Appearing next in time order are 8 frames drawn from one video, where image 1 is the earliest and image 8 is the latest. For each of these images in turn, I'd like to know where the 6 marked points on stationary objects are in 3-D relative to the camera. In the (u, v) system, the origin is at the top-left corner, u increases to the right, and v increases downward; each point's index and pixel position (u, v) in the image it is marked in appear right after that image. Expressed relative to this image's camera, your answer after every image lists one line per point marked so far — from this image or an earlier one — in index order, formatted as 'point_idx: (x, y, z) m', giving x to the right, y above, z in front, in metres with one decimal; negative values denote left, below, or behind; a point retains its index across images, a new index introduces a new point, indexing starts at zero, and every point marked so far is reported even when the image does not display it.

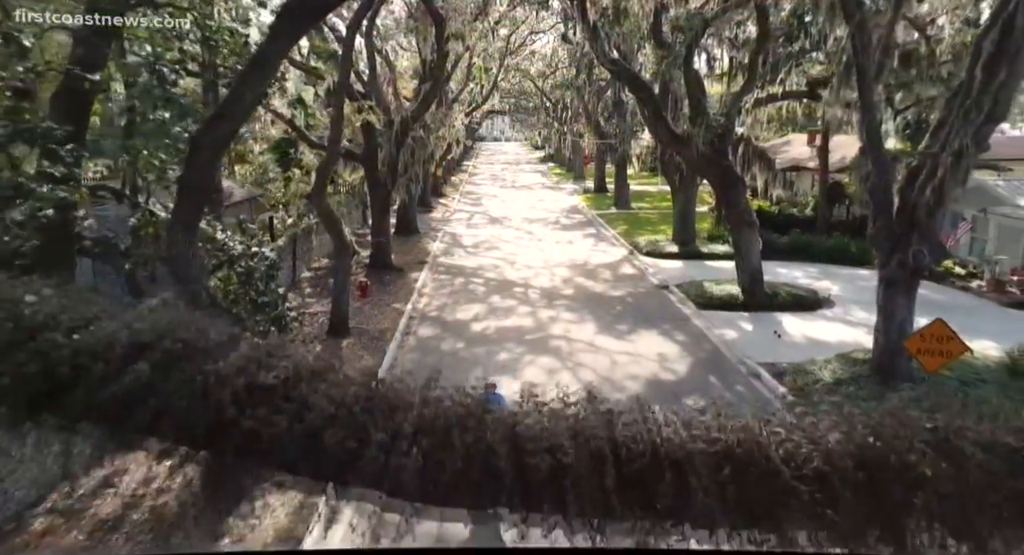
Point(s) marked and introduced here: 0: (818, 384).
0: (+4.5, -1.5, +8.4) m
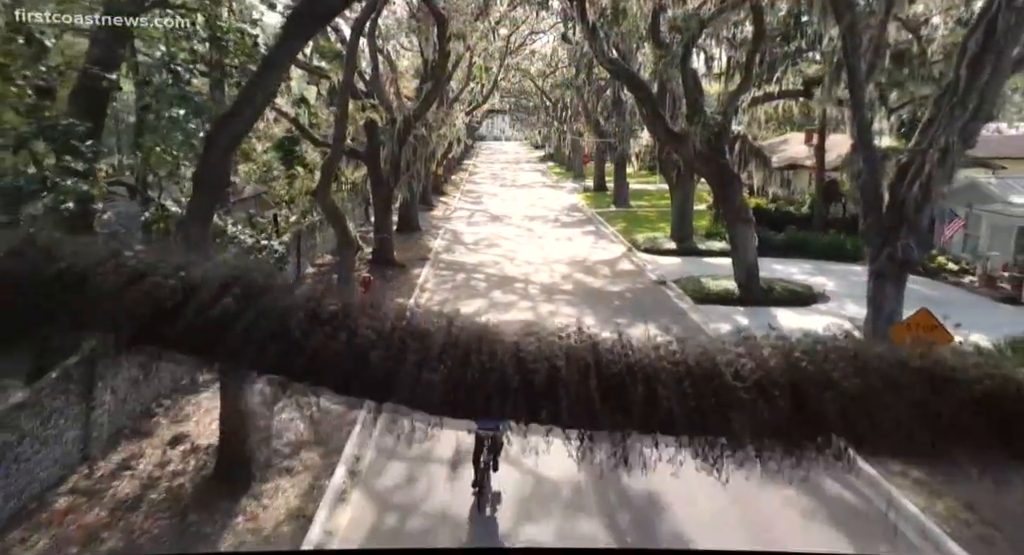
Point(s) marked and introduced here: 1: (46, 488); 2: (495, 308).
0: (+4.6, -1.4, +8.6) m
1: (-4.7, -2.1, +5.7) m
2: (-0.3, -0.7, +12.1) m
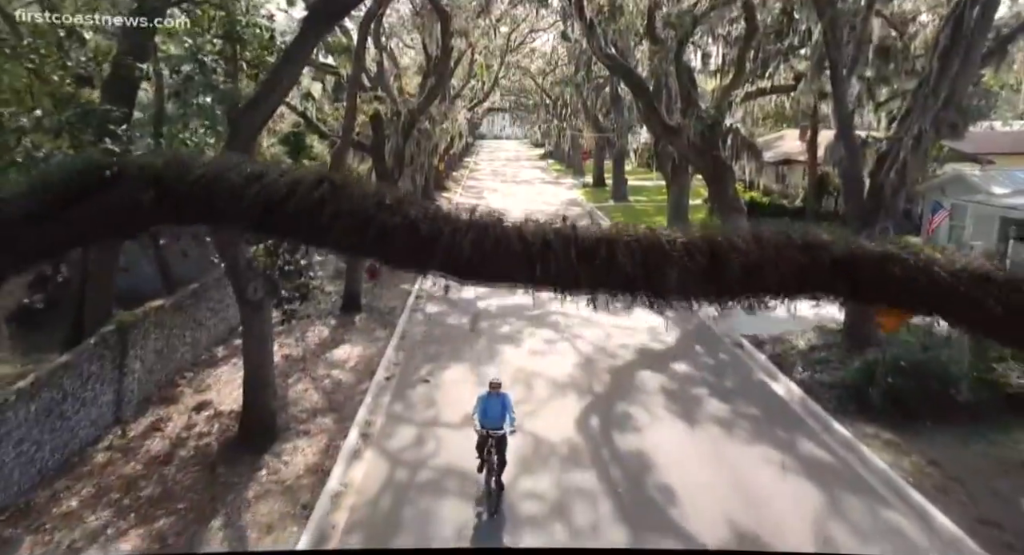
0: (+4.6, -1.1, +9.1) m
1: (-4.7, -1.8, +6.3) m
2: (-0.3, -0.4, +12.6) m
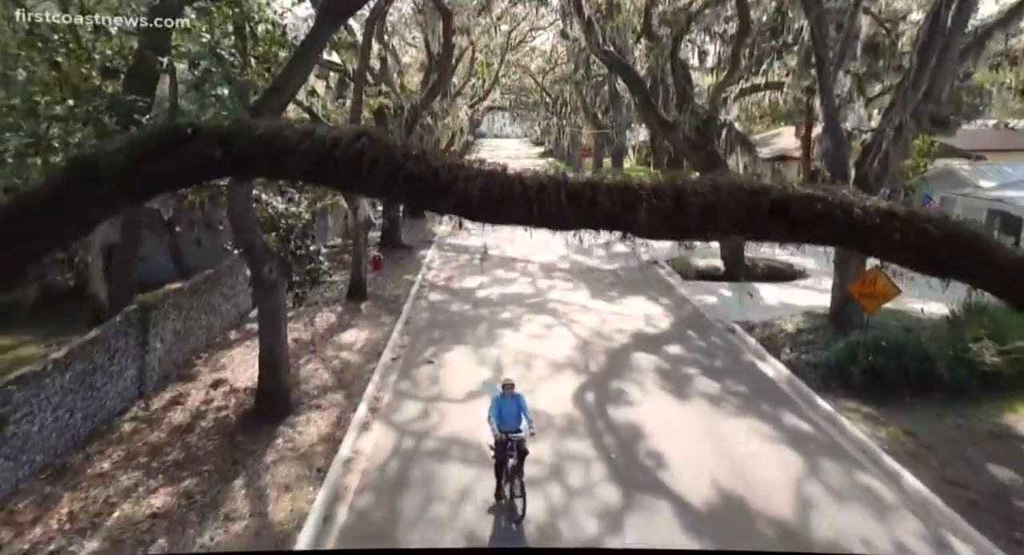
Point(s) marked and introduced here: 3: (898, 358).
0: (+4.6, -0.9, +9.5) m
1: (-4.7, -1.6, +6.7) m
2: (-0.3, -0.1, +13.0) m
3: (+5.3, -1.1, +7.8) m
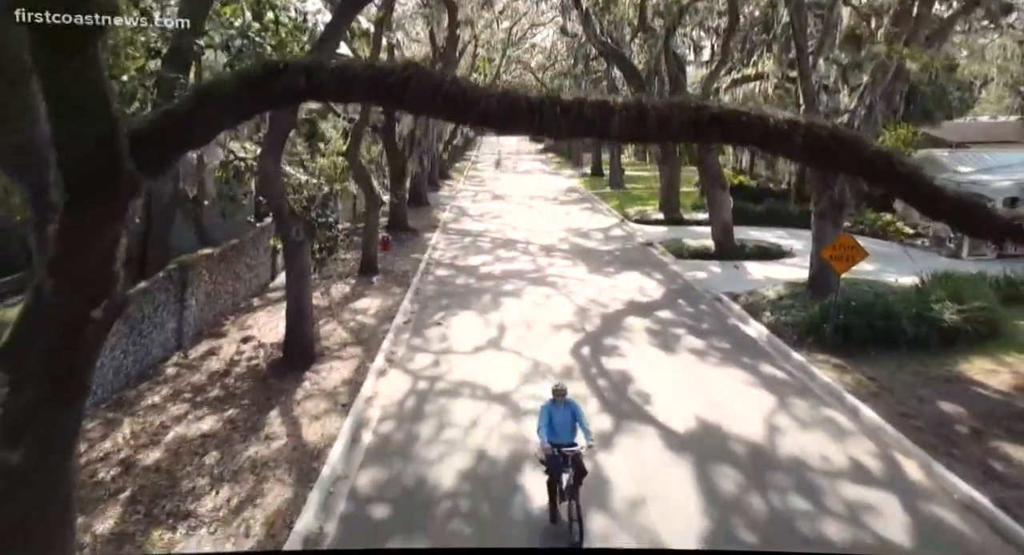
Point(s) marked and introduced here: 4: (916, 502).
0: (+4.6, -0.4, +10.3) m
1: (-4.7, -1.1, +7.4) m
2: (-0.3, +0.4, +13.8) m
3: (+5.4, -0.5, +8.5) m
4: (+3.6, -2.0, +5.1) m
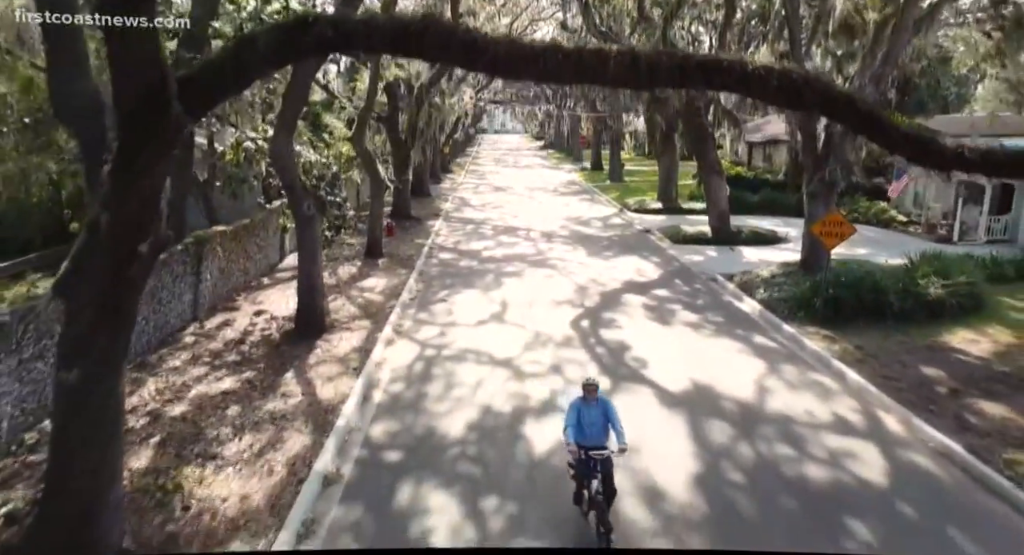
0: (+4.6, 0.0, +10.6) m
1: (-4.6, -0.7, +7.7) m
2: (-0.2, +0.8, +14.1) m
3: (+5.4, -0.2, +8.9) m
4: (+3.7, -1.6, +5.4) m
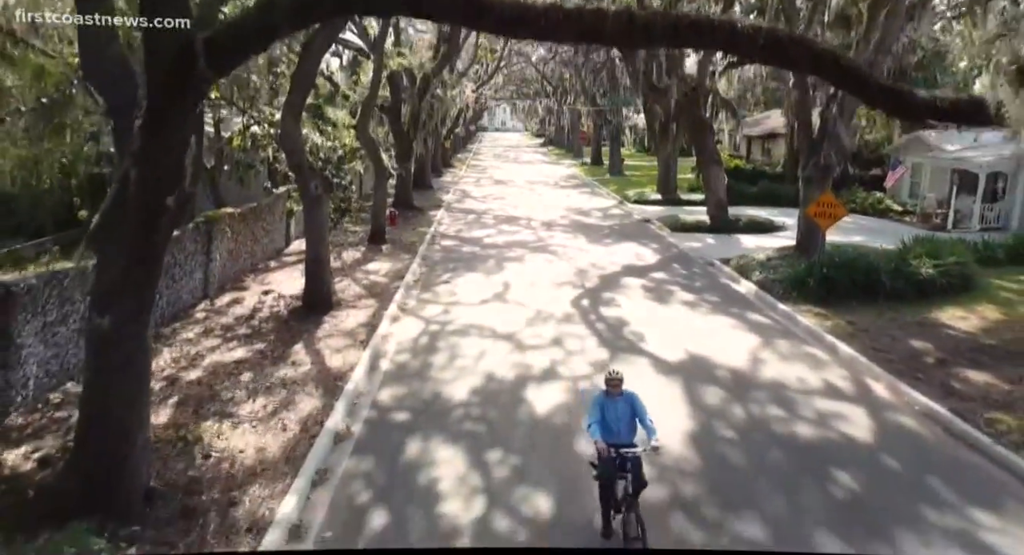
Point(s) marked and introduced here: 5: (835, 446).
0: (+4.7, +0.3, +10.8) m
1: (-4.6, -0.4, +8.0) m
2: (-0.2, +1.1, +14.3) m
3: (+5.4, +0.1, +9.1) m
4: (+3.7, -1.3, +5.7) m
5: (+2.8, -1.5, +5.0) m
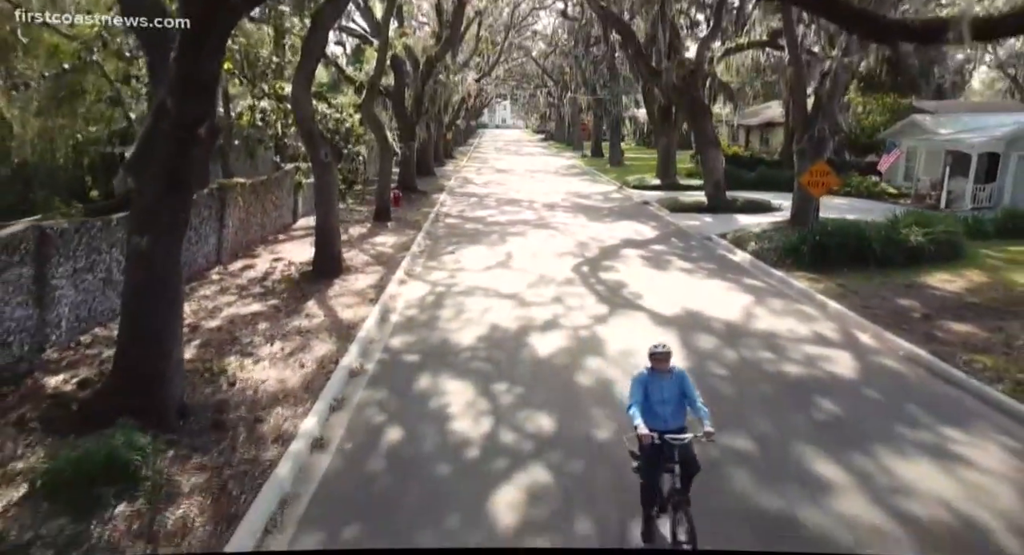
0: (+4.7, +0.8, +11.1) m
1: (-4.6, +0.1, +8.3) m
2: (-0.2, +1.7, +14.6) m
3: (+5.5, +0.7, +9.4) m
4: (+3.7, -0.8, +6.0) m
5: (+2.9, -1.0, +5.3) m
